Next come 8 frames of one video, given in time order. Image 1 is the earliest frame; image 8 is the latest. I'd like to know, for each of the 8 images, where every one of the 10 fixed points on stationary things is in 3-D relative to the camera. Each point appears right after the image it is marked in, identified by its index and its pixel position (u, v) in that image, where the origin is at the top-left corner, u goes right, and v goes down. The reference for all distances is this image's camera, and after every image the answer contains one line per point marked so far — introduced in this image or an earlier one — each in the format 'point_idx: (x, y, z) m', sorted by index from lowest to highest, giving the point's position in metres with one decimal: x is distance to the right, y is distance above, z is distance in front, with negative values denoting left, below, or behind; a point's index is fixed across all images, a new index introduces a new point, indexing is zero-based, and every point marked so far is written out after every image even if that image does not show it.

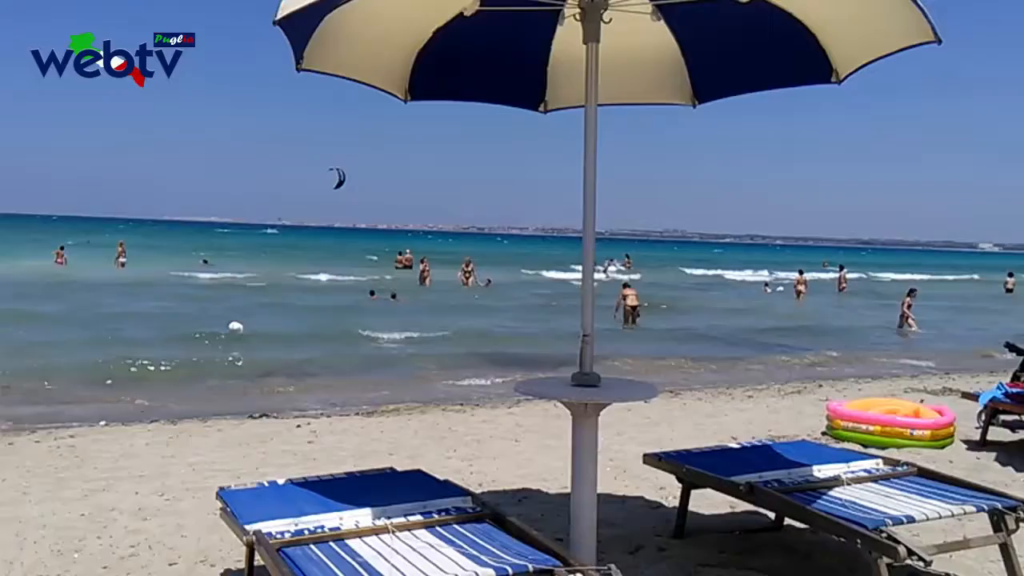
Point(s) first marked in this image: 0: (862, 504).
0: (+2.2, -1.3, +4.7) m
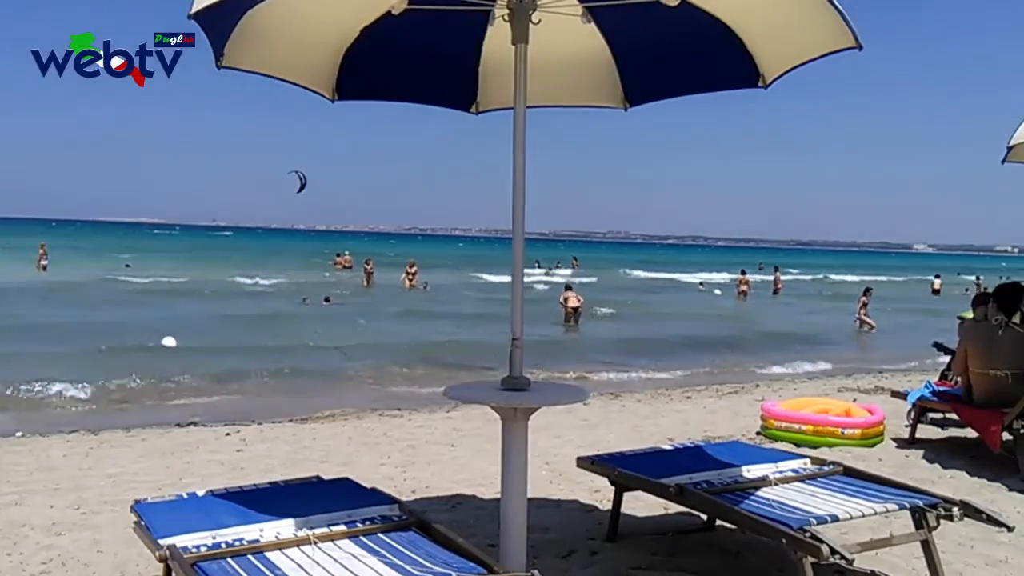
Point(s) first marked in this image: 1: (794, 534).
0: (+1.7, -1.3, +4.7) m
1: (+1.6, -1.4, +4.3) m
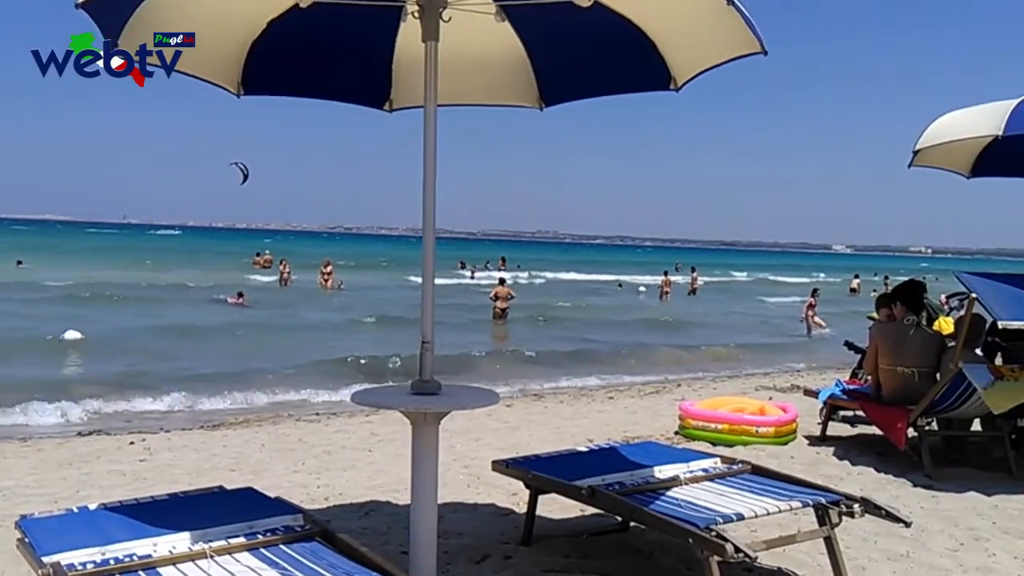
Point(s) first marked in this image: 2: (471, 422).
0: (+1.2, -1.3, +4.7) m
1: (+1.1, -1.4, +4.3) m
2: (-0.5, -1.3, +7.7) m
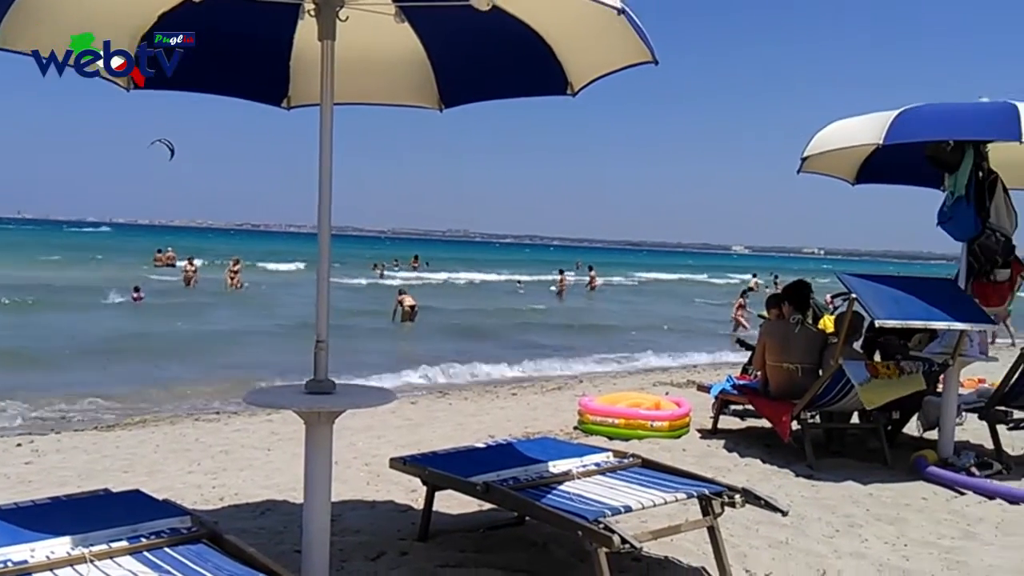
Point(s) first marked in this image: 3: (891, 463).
0: (+0.5, -1.3, +4.9) m
1: (+0.5, -1.4, +4.4) m
2: (-1.4, -1.3, +7.7) m
3: (+3.0, -1.5, +6.3) m
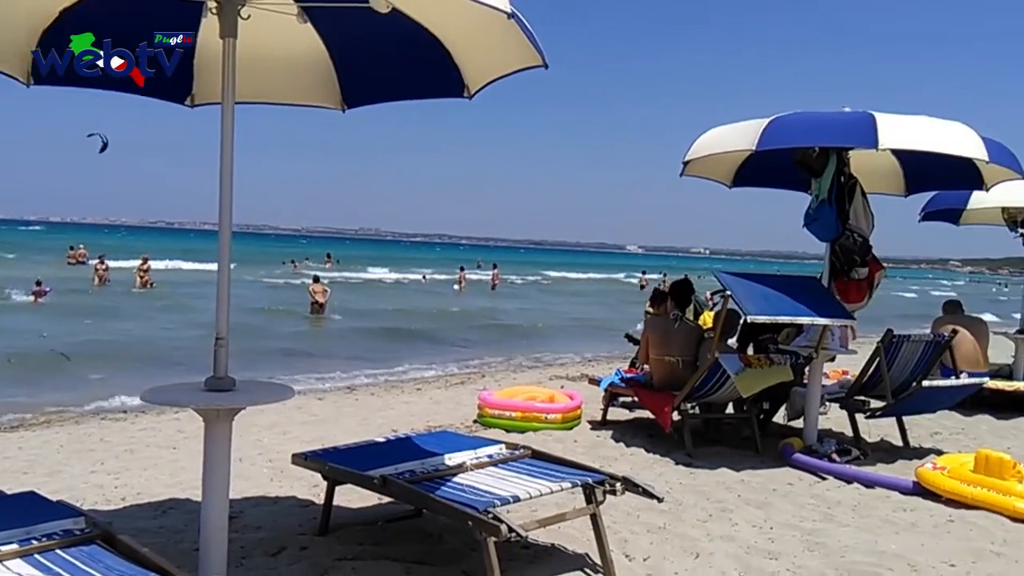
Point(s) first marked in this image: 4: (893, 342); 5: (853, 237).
0: (-0.2, -1.4, +5.2) m
1: (-0.2, -1.4, +4.8) m
2: (-2.3, -1.3, +7.8) m
3: (+2.2, -1.5, +6.8) m
4: (+3.0, -0.4, +5.9) m
5: (+2.8, +0.4, +6.3) m
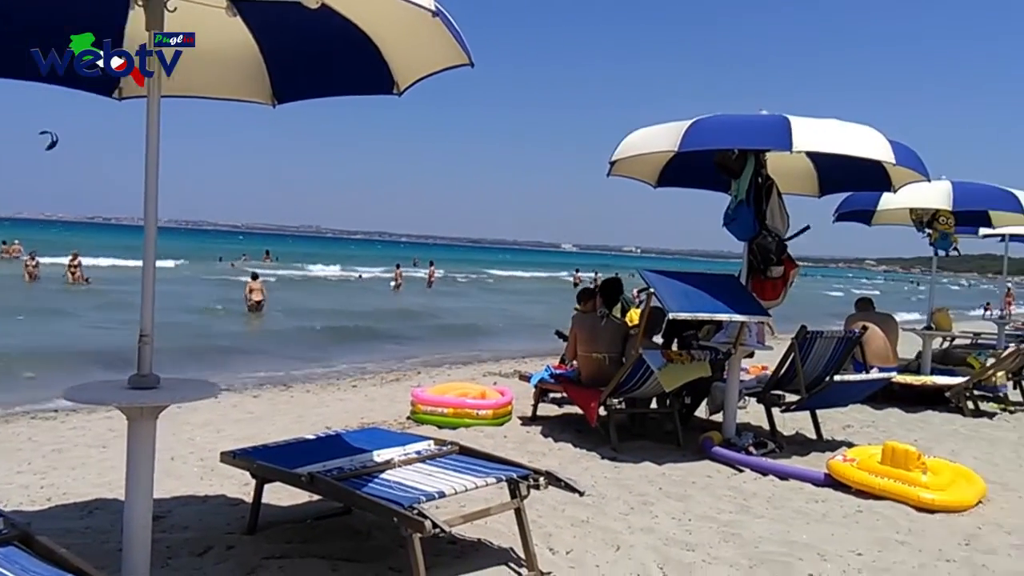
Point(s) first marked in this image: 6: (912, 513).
0: (-0.8, -1.4, +5.3) m
1: (-0.7, -1.4, +4.9) m
2: (-3.0, -1.3, +7.9) m
3: (+1.6, -1.4, +7.1) m
4: (+2.4, -0.4, +6.2) m
5: (+2.2, +0.4, +6.5) m
6: (+3.1, -1.7, +5.9) m
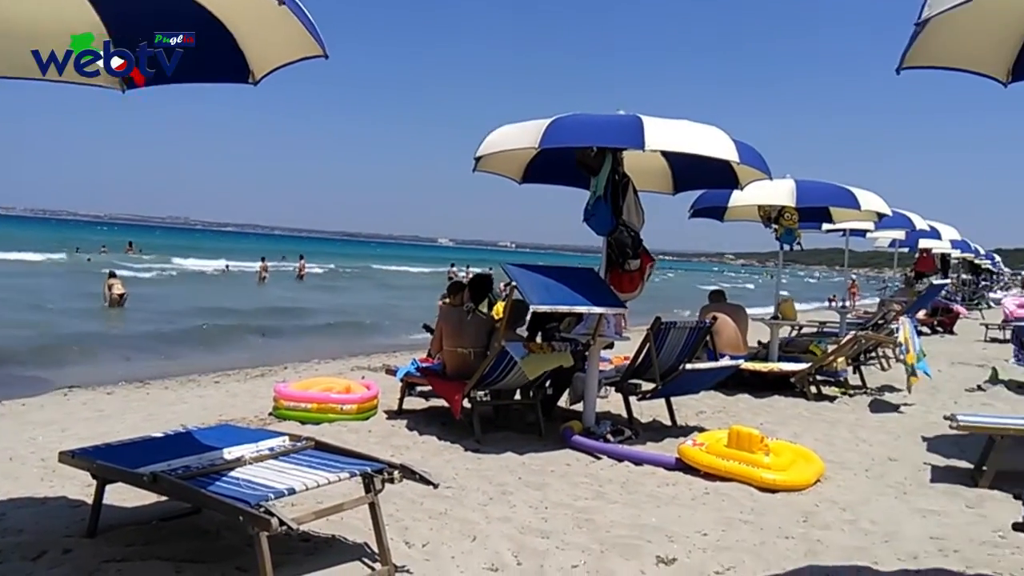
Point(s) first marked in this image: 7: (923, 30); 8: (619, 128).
0: (-1.8, -1.3, +5.2) m
1: (-1.7, -1.4, +4.8) m
2: (-4.3, -1.2, +7.5) m
3: (+0.4, -1.4, +7.2) m
4: (+1.3, -0.4, +6.5) m
5: (+1.0, +0.5, +6.8) m
6: (+2.0, -1.7, +6.3) m
7: (+2.2, +1.4, +4.1) m
8: (+0.9, +1.3, +6.3) m
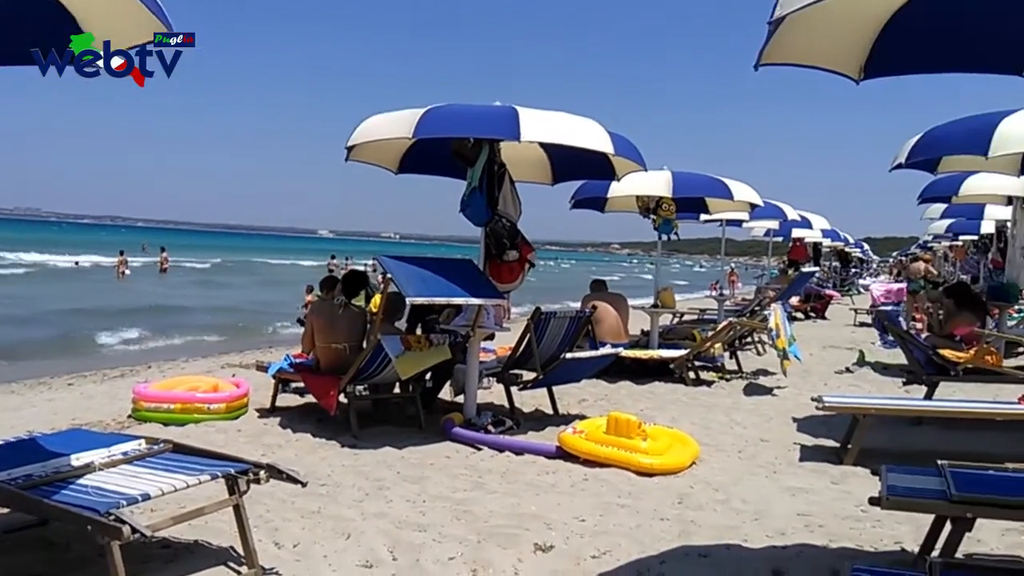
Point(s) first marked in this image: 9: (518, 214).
0: (-2.6, -1.3, +4.9) m
1: (-2.5, -1.4, +4.5) m
2: (-5.4, -1.2, +6.9) m
3: (-0.7, -1.3, +7.1) m
4: (+0.2, -0.3, +6.5) m
5: (-0.1, +0.6, +6.7) m
6: (+1.0, -1.6, +6.4) m
7: (+1.5, +1.5, +4.2) m
8: (-0.2, +1.4, +6.3) m
9: (+0.1, +0.7, +6.9) m
